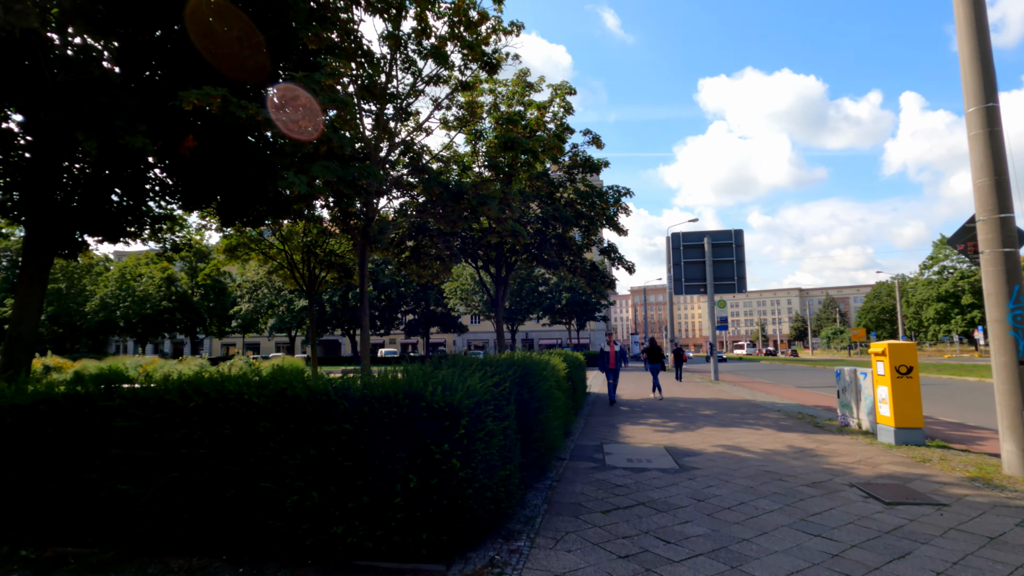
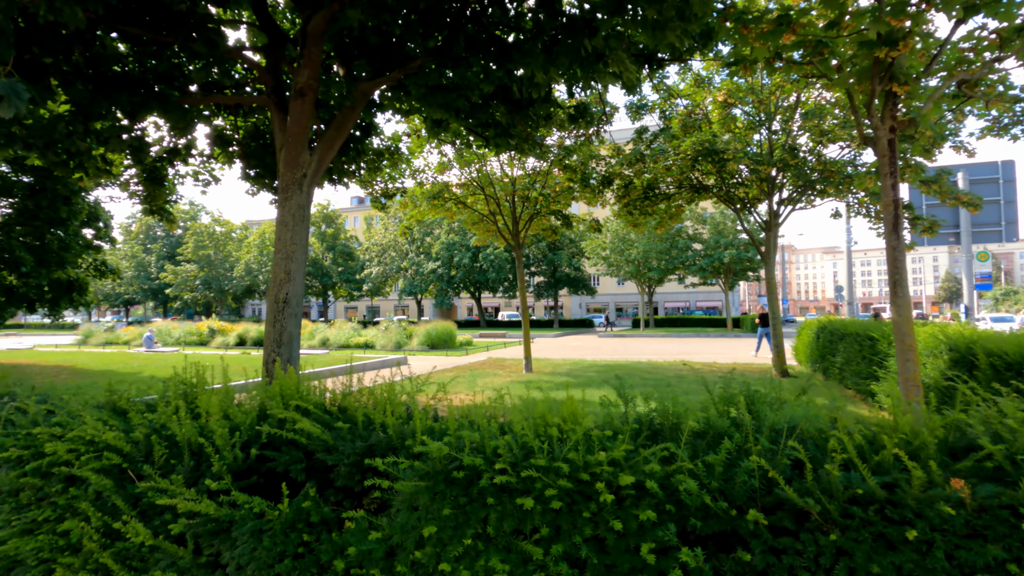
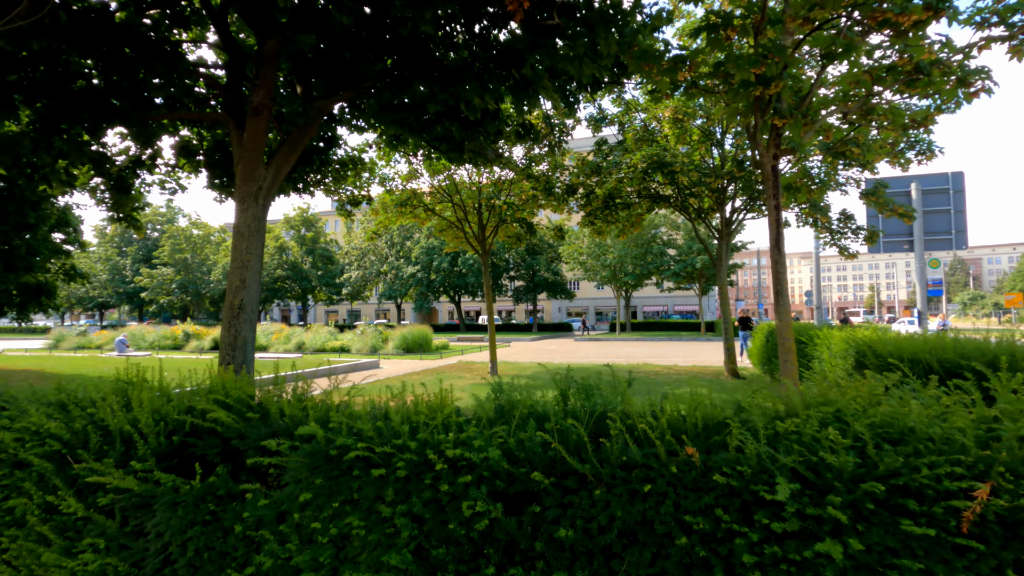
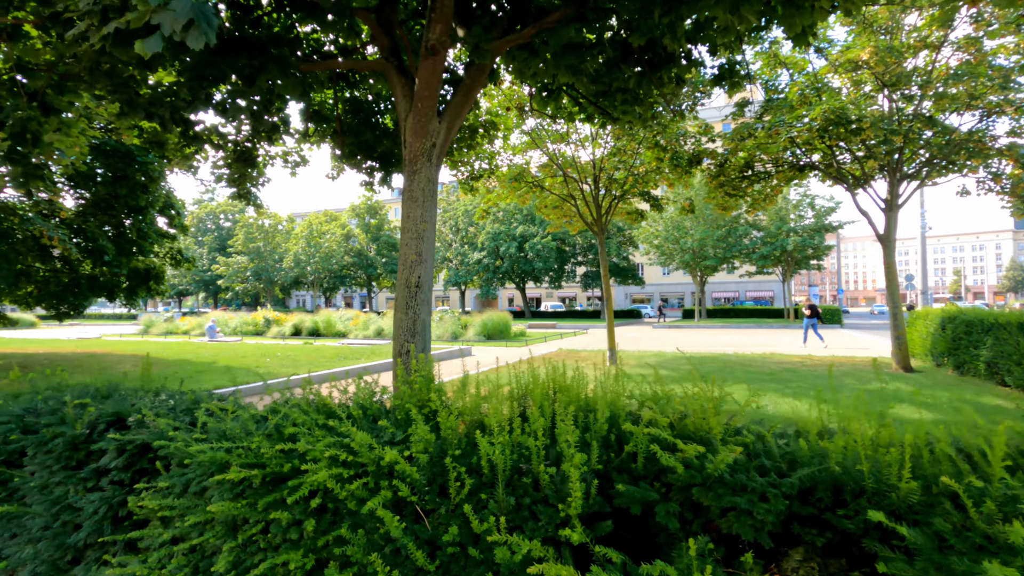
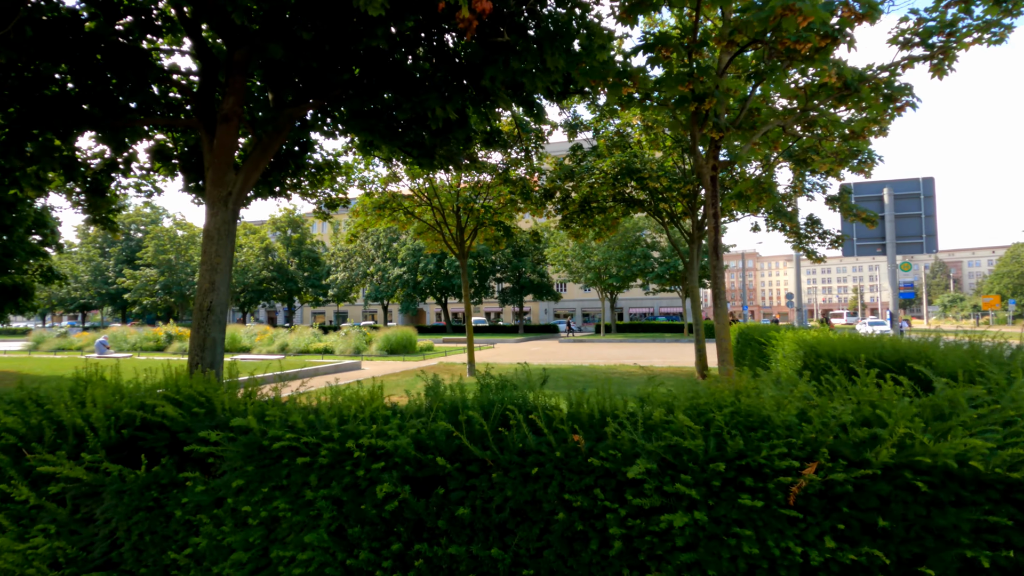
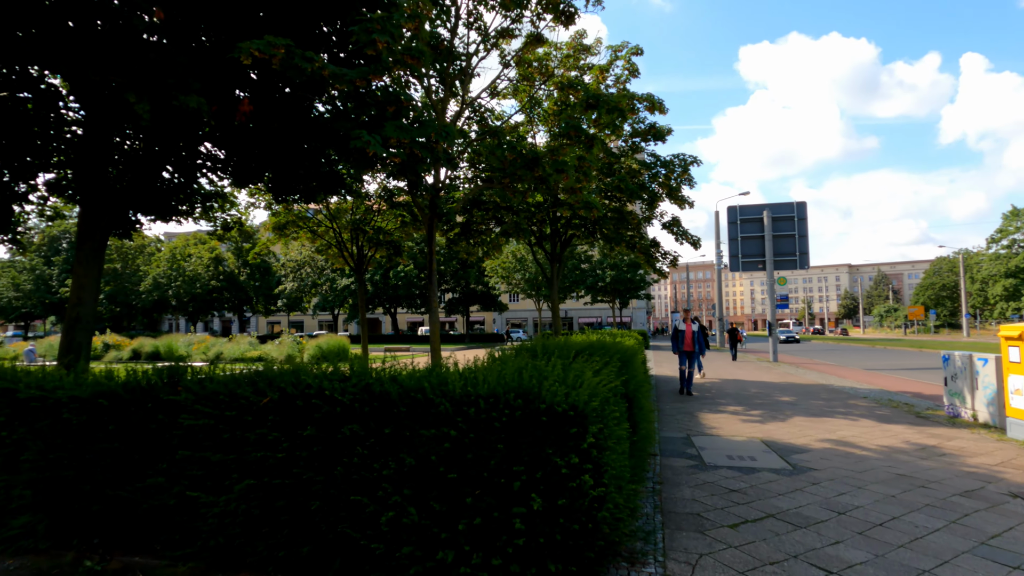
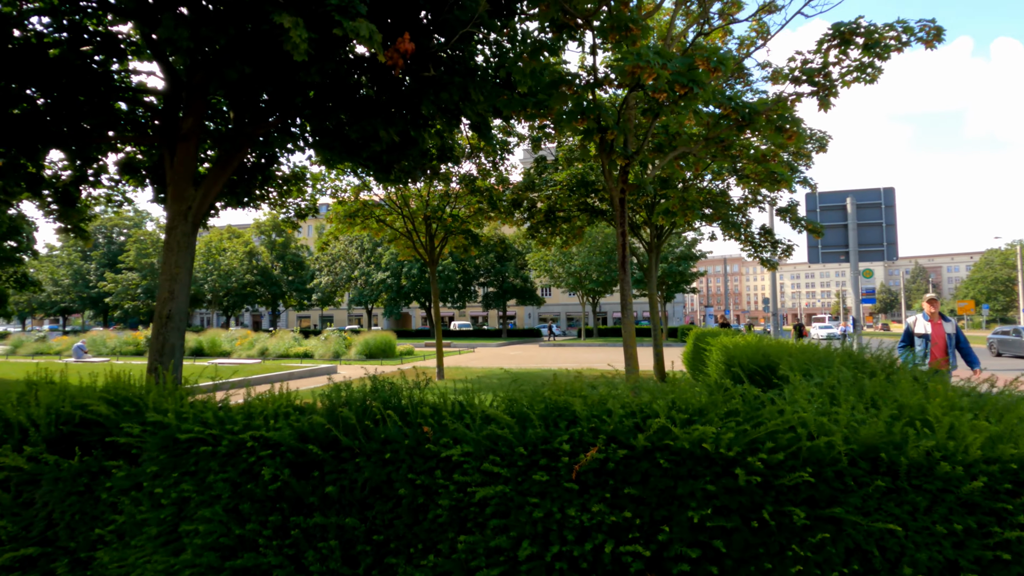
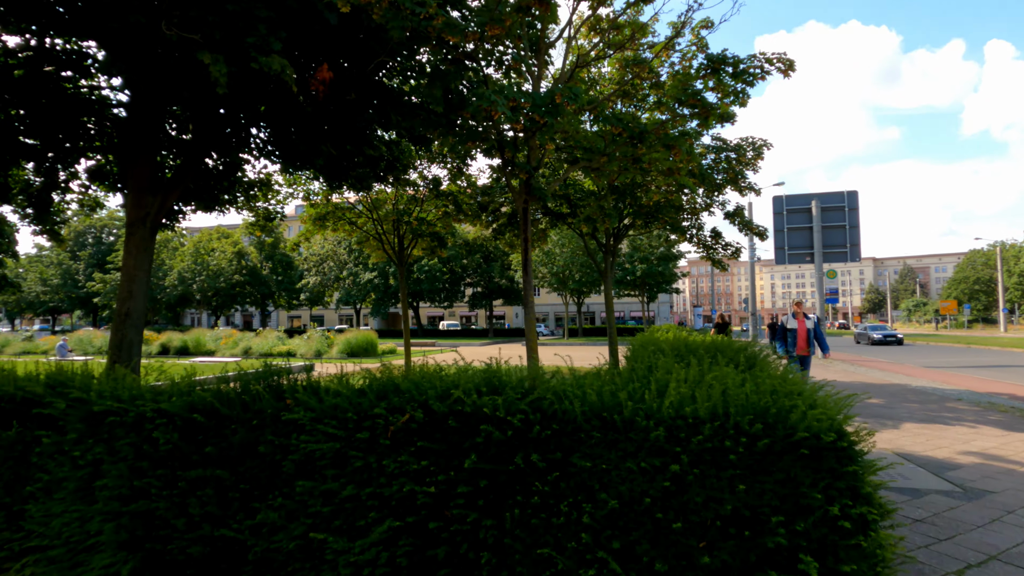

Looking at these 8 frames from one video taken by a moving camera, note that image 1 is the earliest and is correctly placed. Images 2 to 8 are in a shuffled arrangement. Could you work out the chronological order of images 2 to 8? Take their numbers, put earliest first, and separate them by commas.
6, 8, 7, 5, 3, 2, 4
